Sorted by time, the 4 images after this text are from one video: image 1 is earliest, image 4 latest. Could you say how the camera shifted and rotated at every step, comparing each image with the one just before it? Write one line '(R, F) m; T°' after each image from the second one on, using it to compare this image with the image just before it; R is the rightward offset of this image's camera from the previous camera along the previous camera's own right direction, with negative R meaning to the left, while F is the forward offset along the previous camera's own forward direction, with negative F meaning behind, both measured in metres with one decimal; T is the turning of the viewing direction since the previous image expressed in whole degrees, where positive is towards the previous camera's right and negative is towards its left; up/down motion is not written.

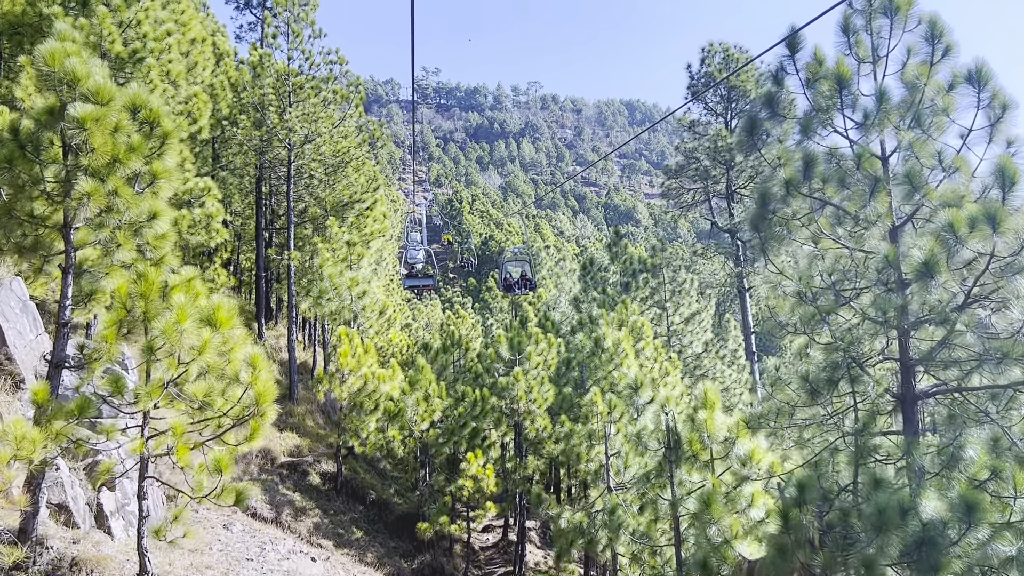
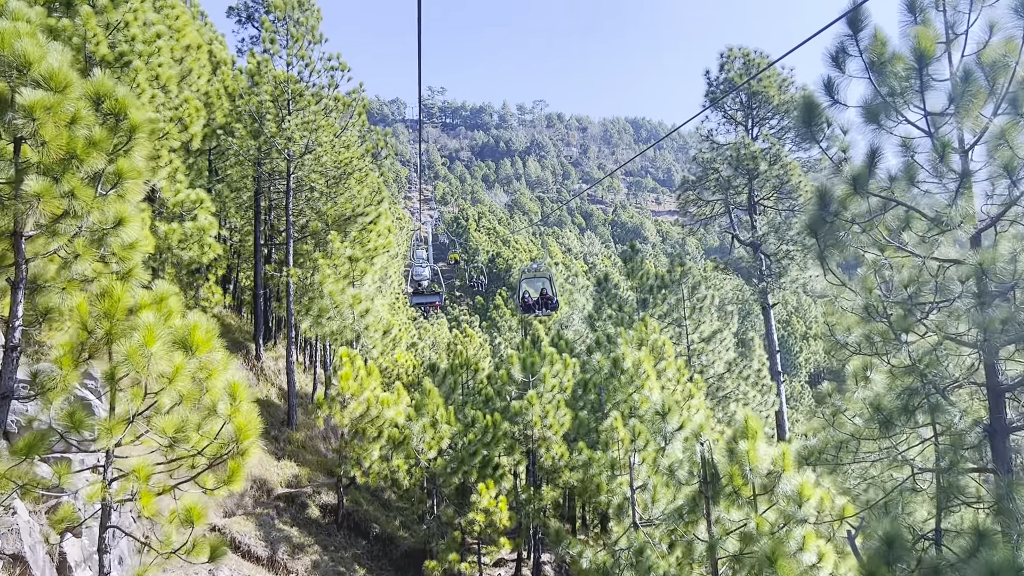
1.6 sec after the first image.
(-0.1, +0.7) m; 0°
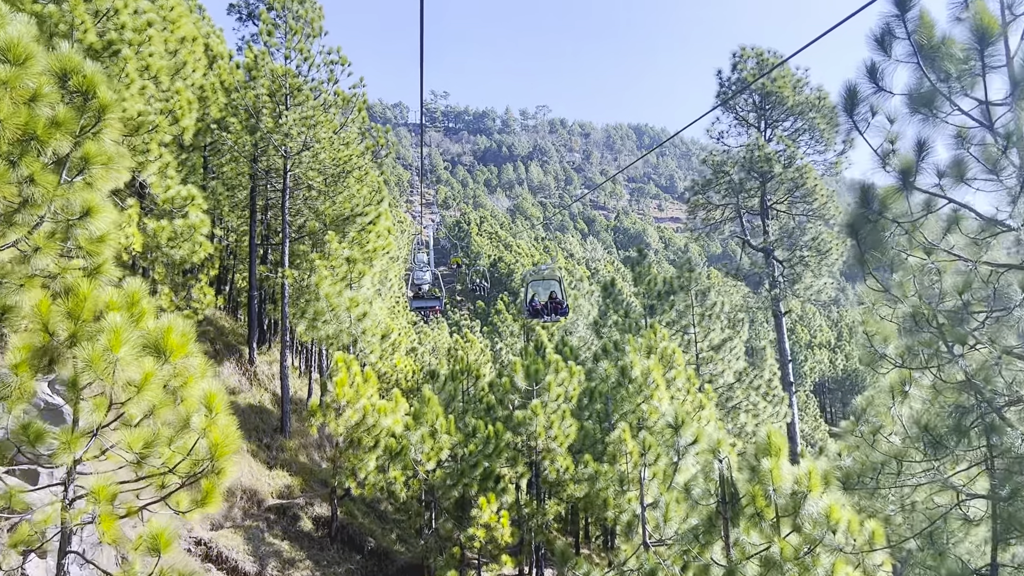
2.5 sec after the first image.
(0.0, +0.5) m; 0°
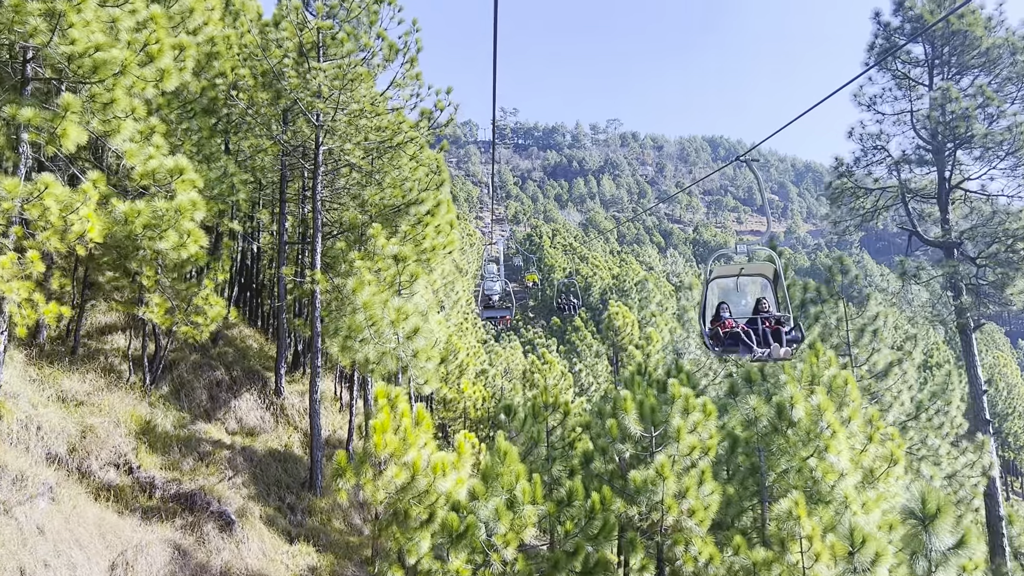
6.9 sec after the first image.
(-0.4, +2.9) m; -5°
